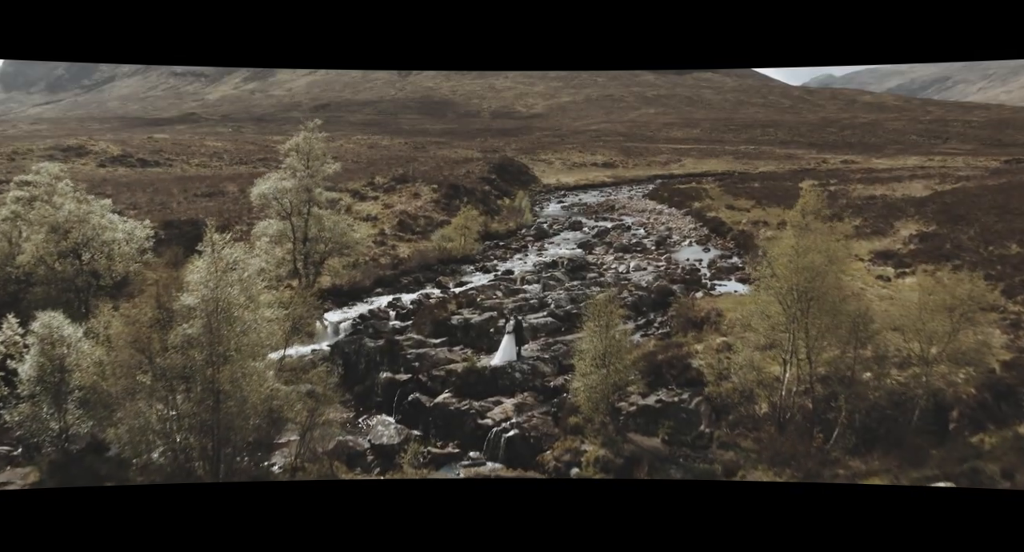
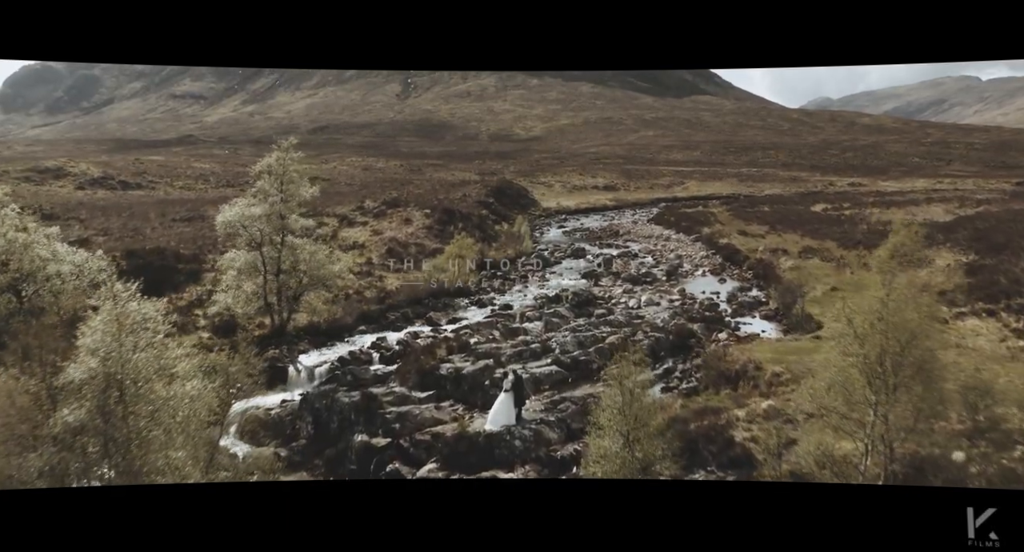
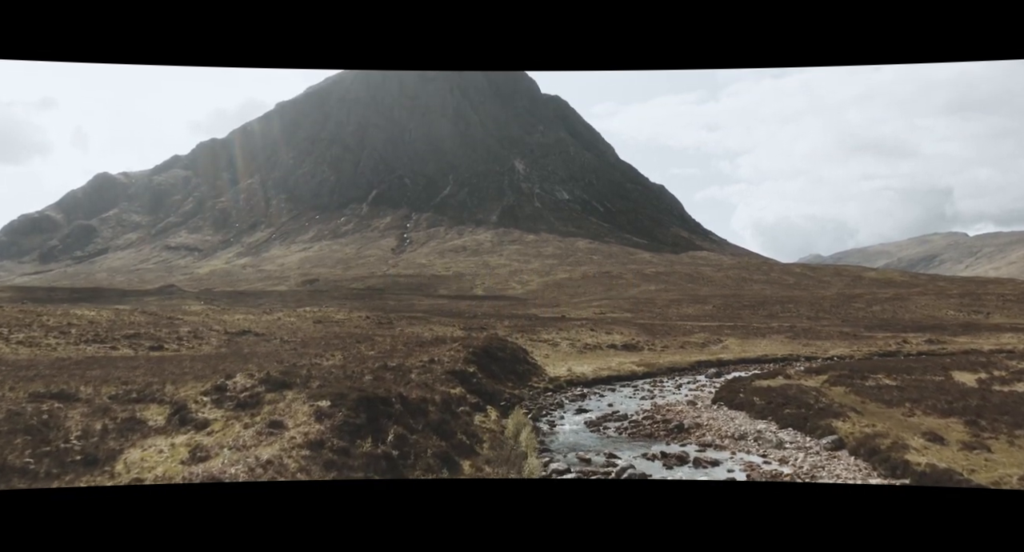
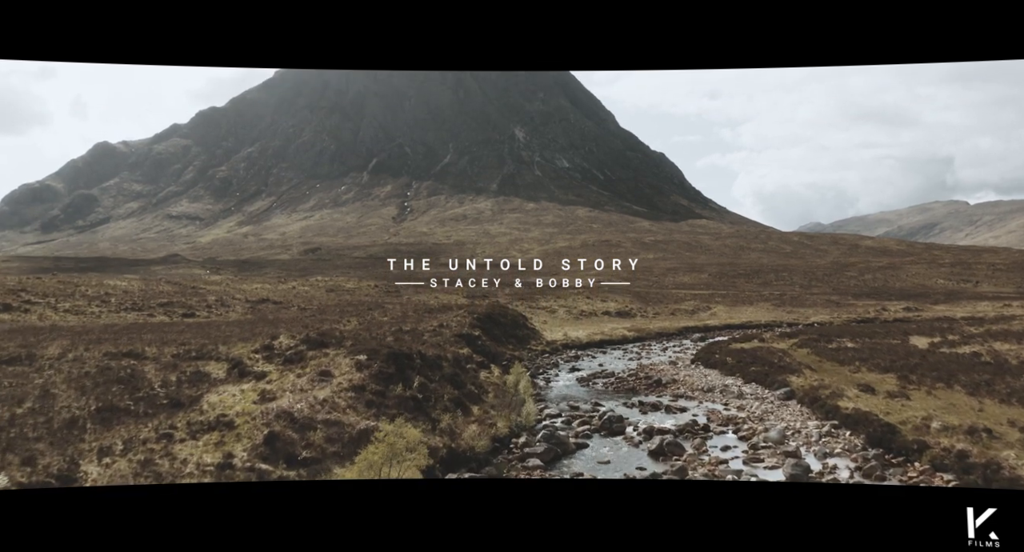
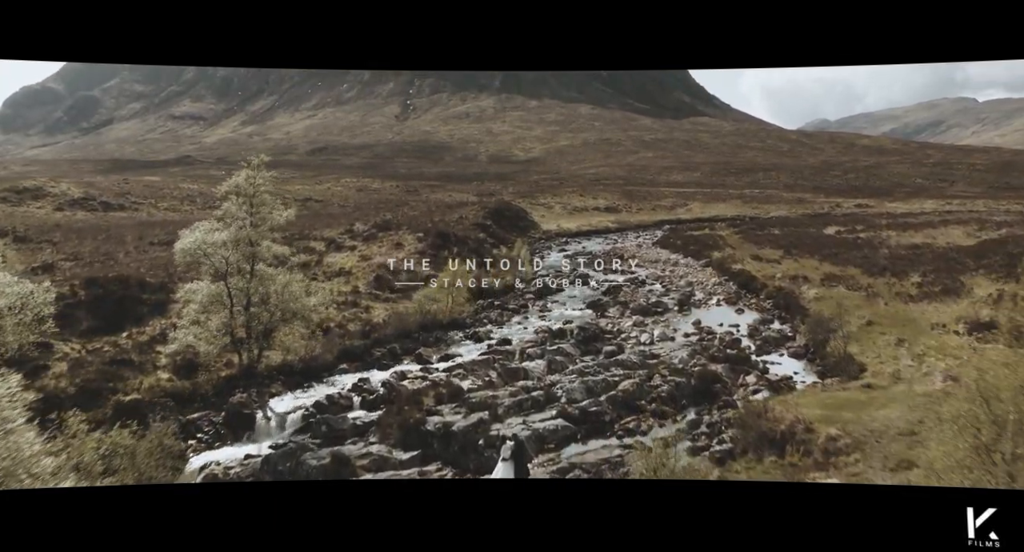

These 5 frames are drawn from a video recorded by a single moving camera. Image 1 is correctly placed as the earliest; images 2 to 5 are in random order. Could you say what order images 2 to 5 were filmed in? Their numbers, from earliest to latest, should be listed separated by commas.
2, 5, 4, 3
